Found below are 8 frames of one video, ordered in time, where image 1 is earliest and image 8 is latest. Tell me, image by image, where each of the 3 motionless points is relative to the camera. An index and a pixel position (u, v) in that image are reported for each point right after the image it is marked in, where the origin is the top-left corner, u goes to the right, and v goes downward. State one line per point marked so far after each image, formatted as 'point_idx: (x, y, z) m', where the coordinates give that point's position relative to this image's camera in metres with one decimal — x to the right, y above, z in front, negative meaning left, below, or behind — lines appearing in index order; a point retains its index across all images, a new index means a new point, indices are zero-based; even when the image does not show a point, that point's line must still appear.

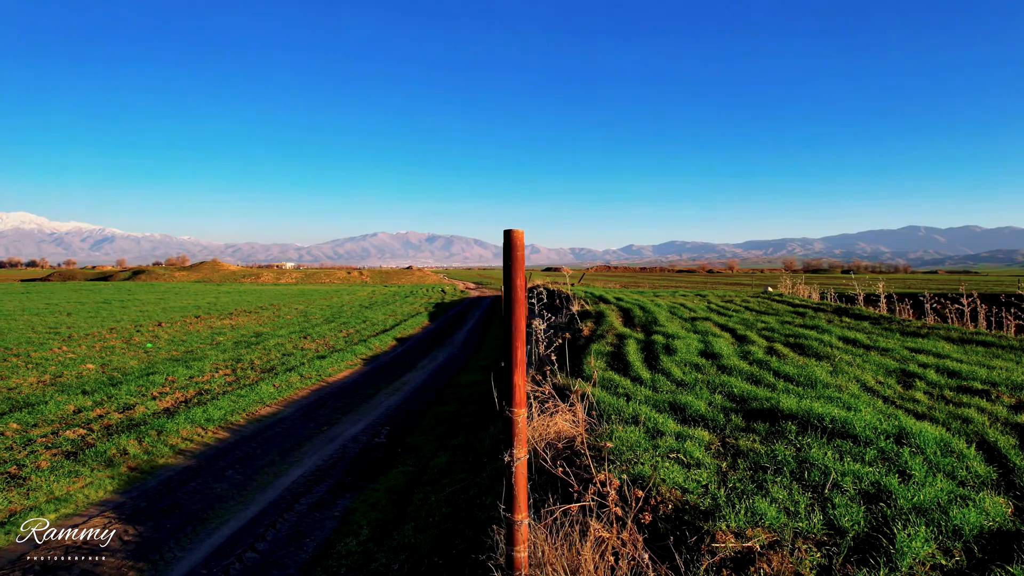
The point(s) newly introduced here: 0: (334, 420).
0: (-5.0, -3.8, +13.2) m
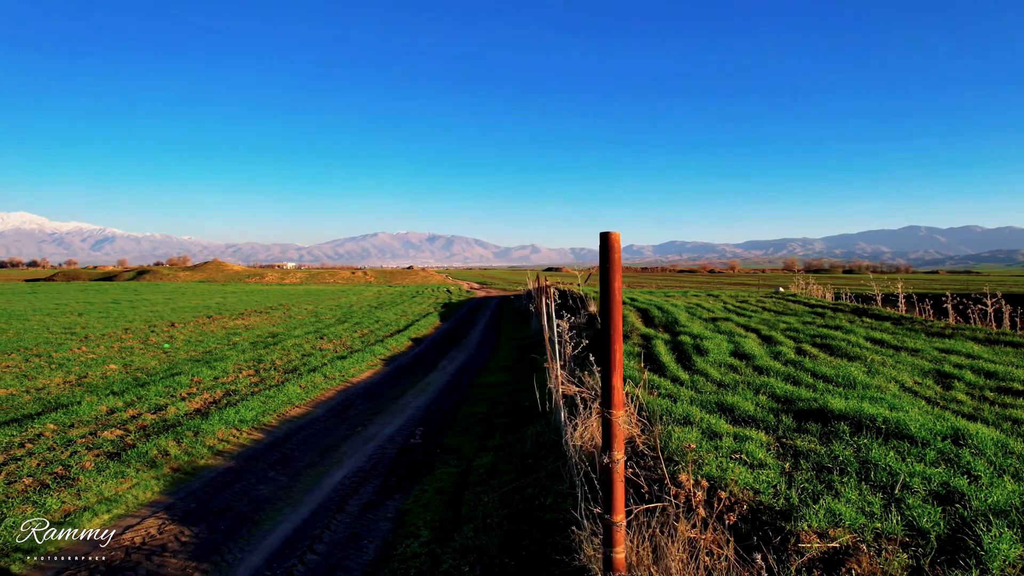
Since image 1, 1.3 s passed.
0: (-4.1, -3.8, +13.2) m
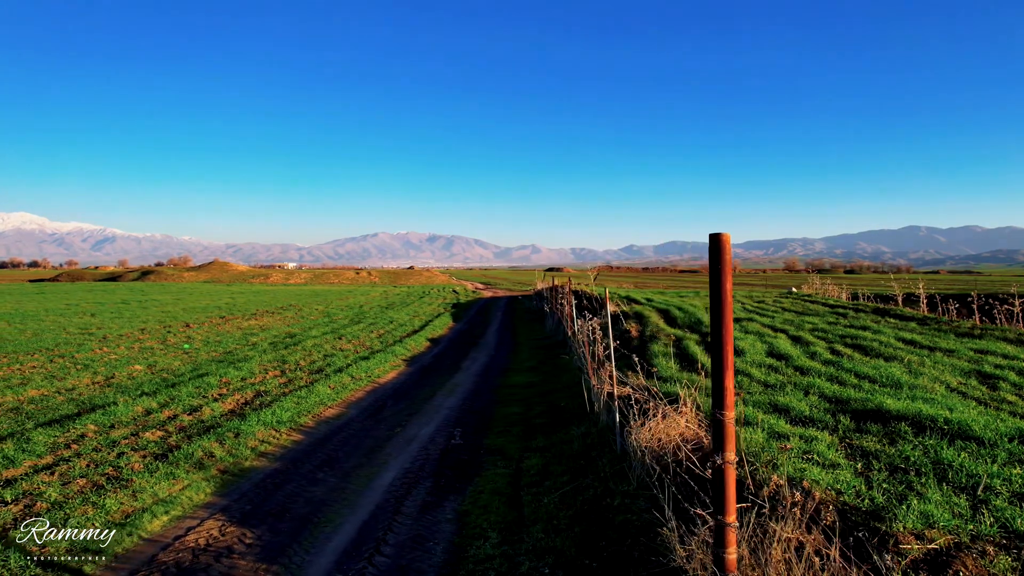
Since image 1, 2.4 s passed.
0: (-3.1, -3.8, +13.2) m
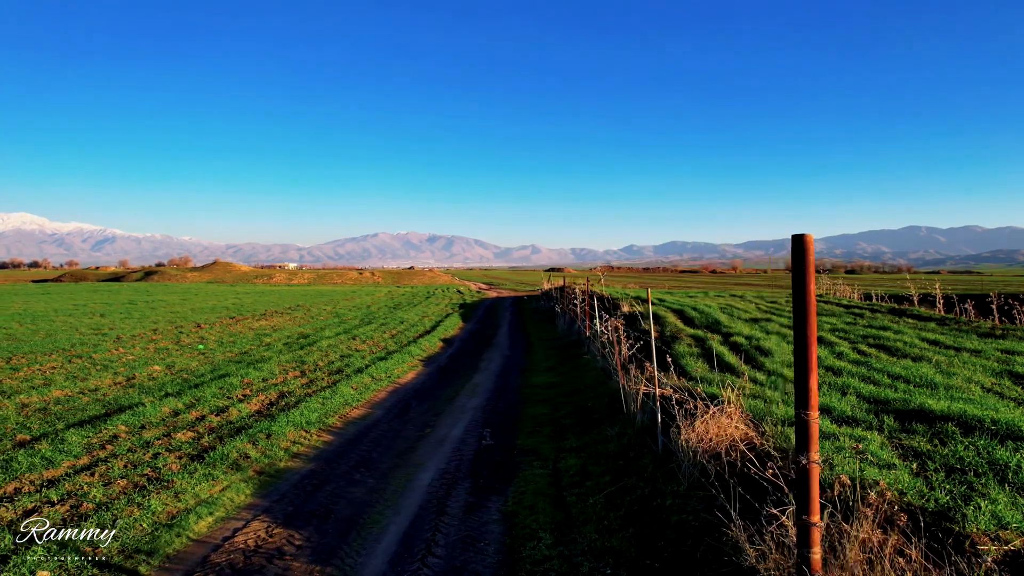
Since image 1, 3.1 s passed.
0: (-2.3, -3.8, +13.2) m
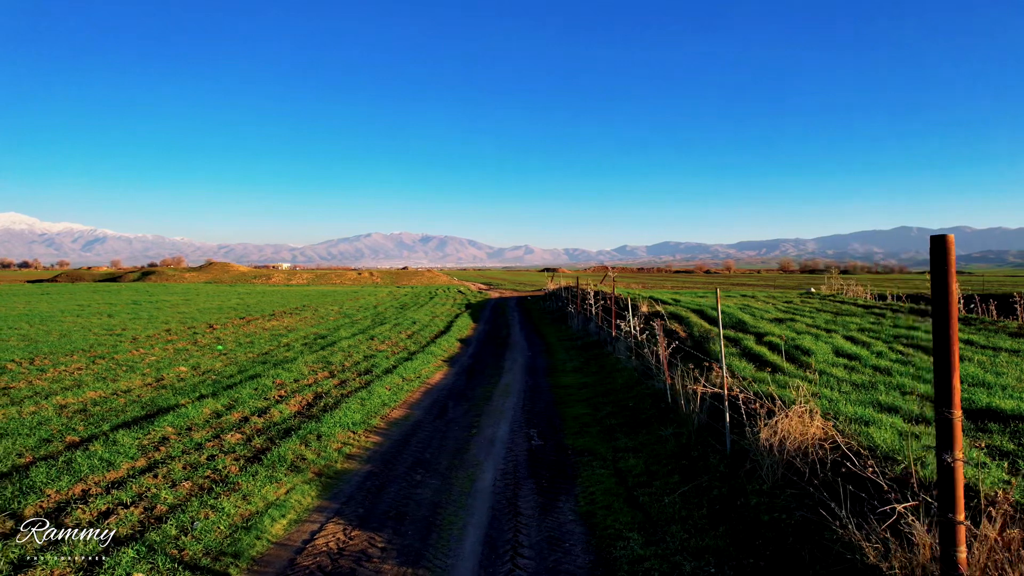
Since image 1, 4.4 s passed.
0: (-1.1, -3.8, +13.1) m
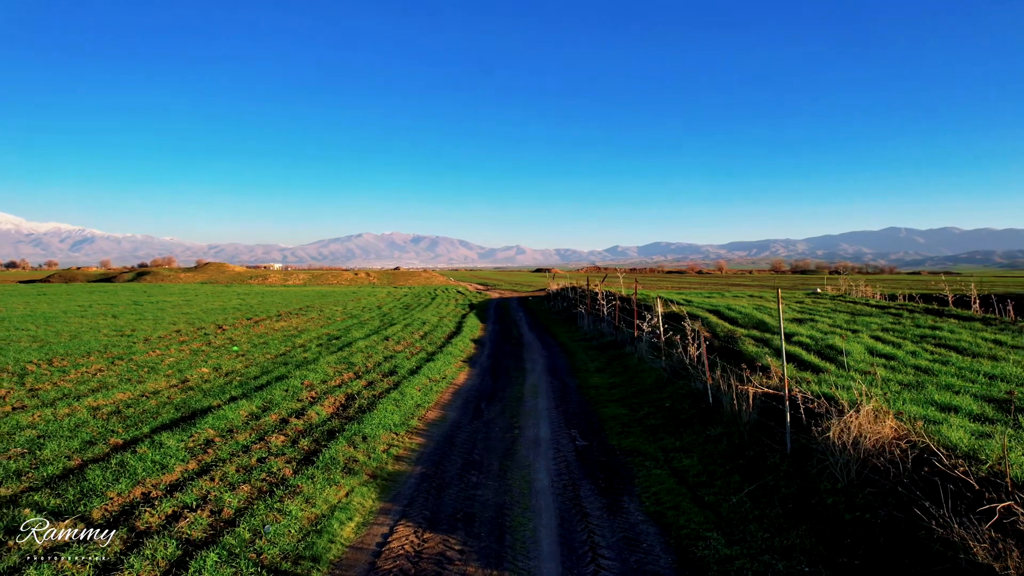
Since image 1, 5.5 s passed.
0: (0.0, -3.8, +13.1) m
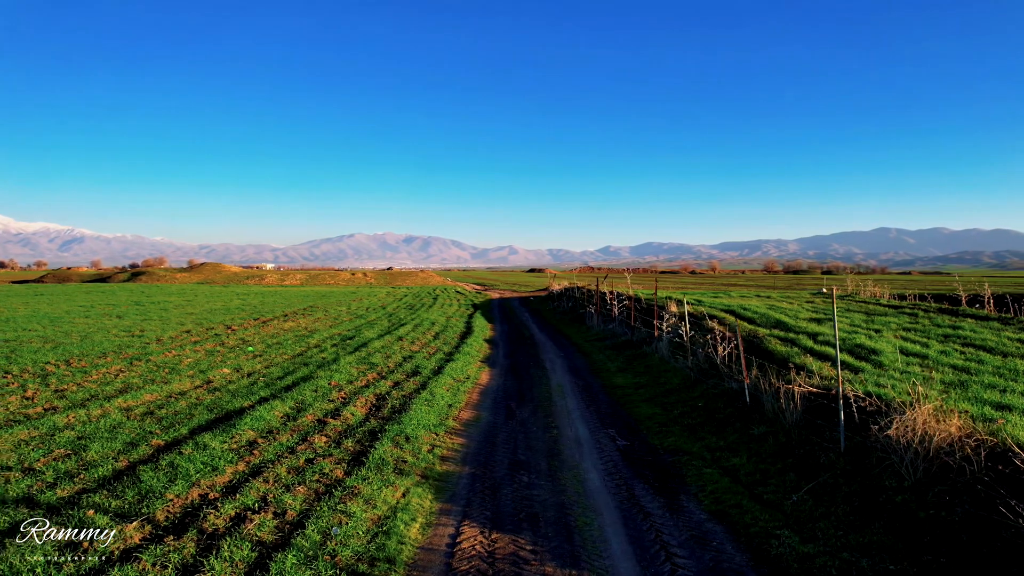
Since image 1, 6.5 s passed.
0: (+1.0, -3.8, +13.1) m
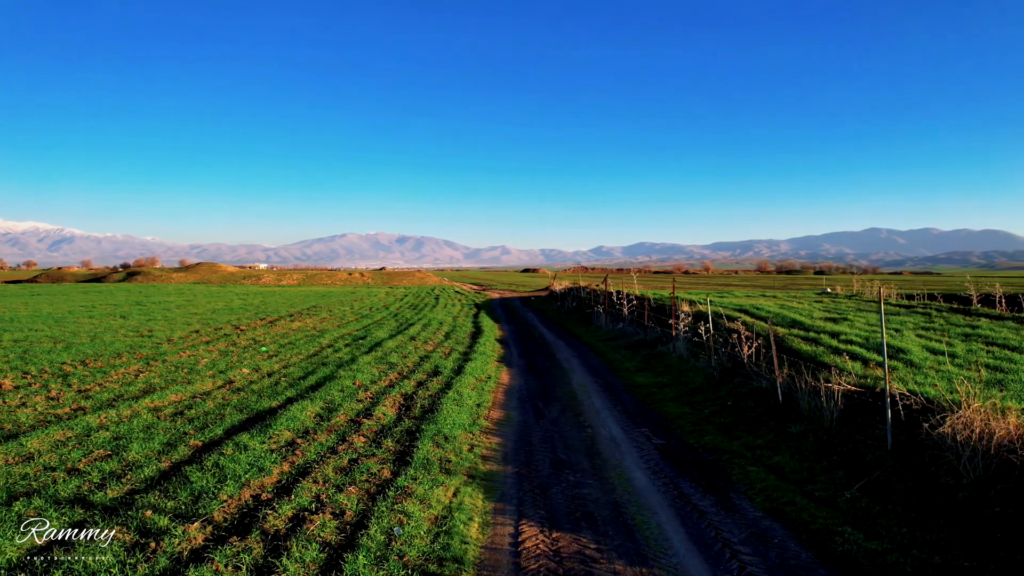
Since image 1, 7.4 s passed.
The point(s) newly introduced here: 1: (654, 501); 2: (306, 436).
0: (+1.9, -3.8, +13.0) m
1: (+2.6, -3.9, +8.4) m
2: (-4.8, -3.5, +10.8) m
